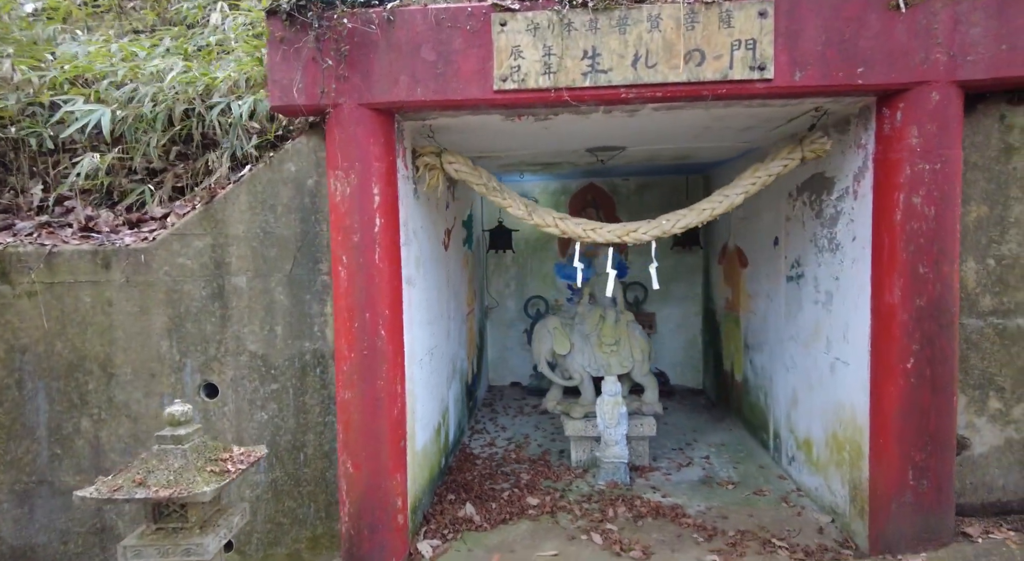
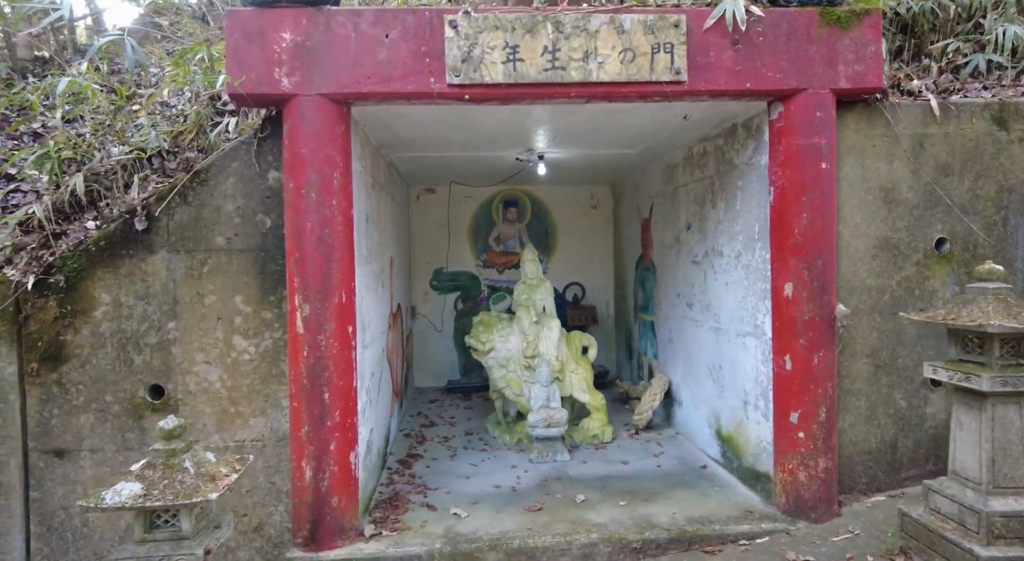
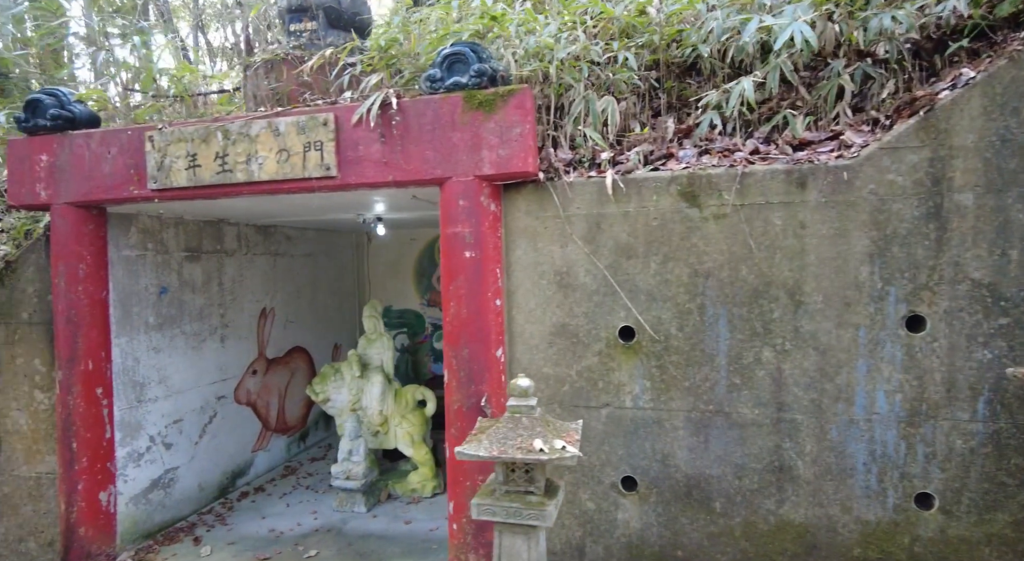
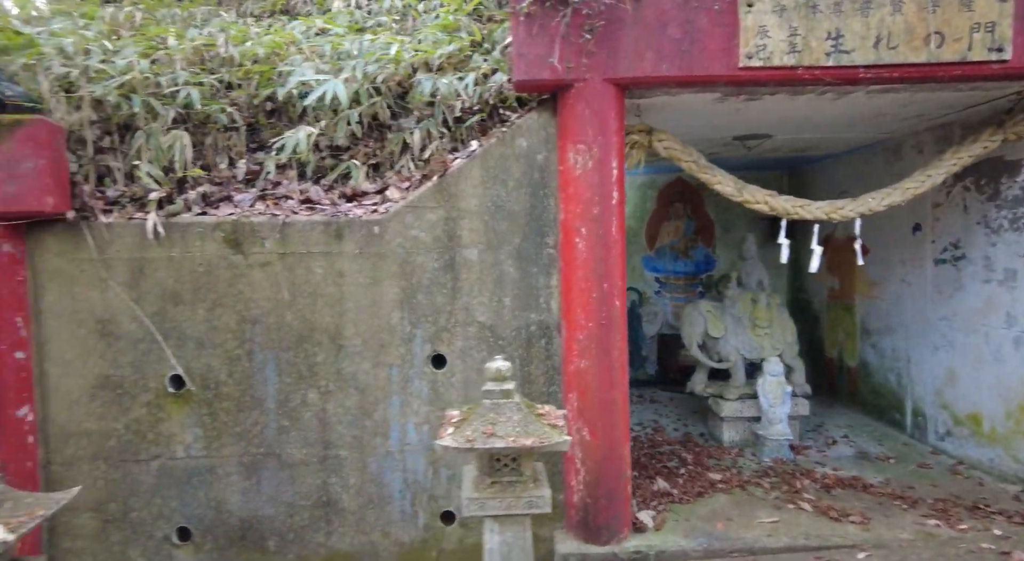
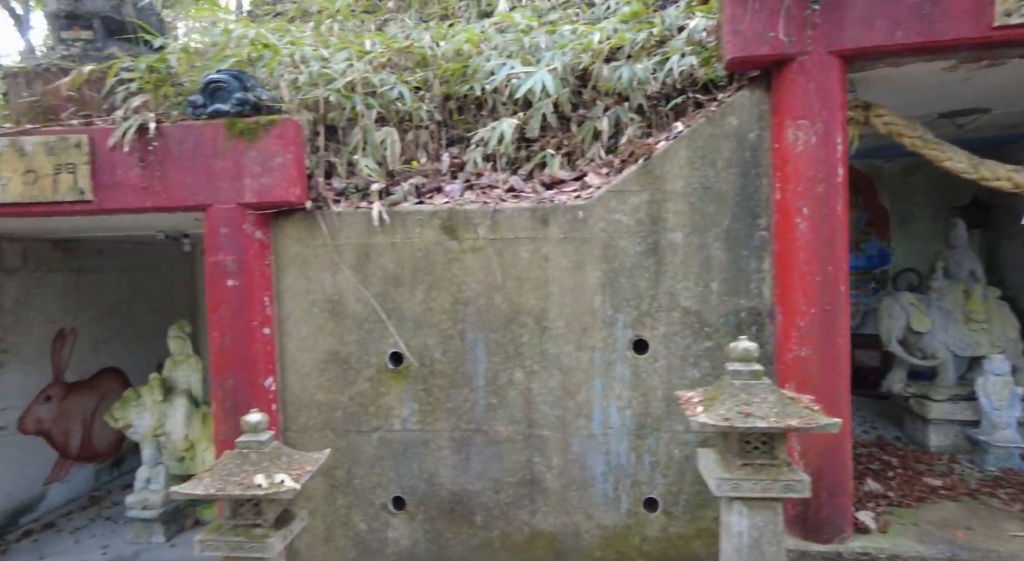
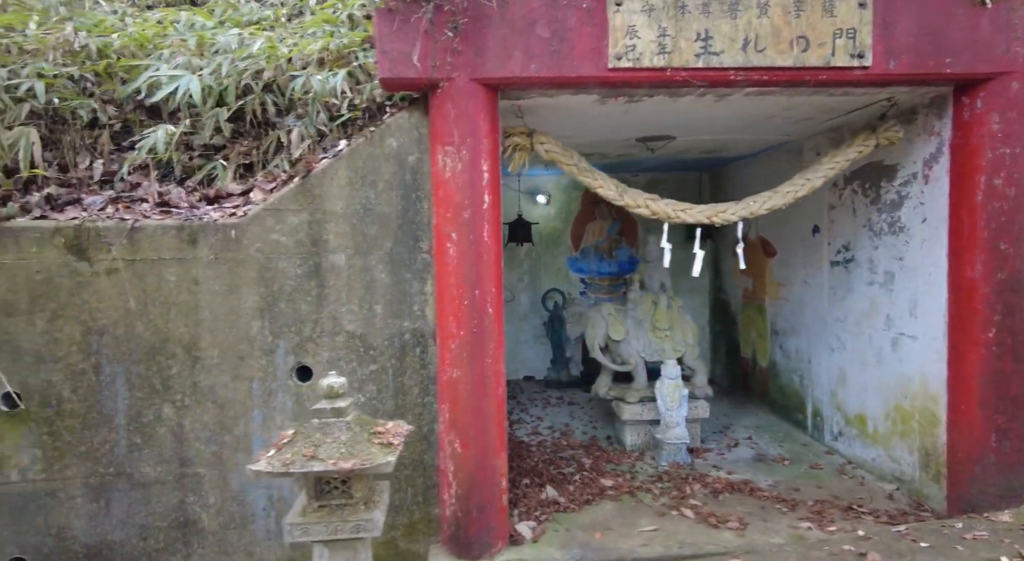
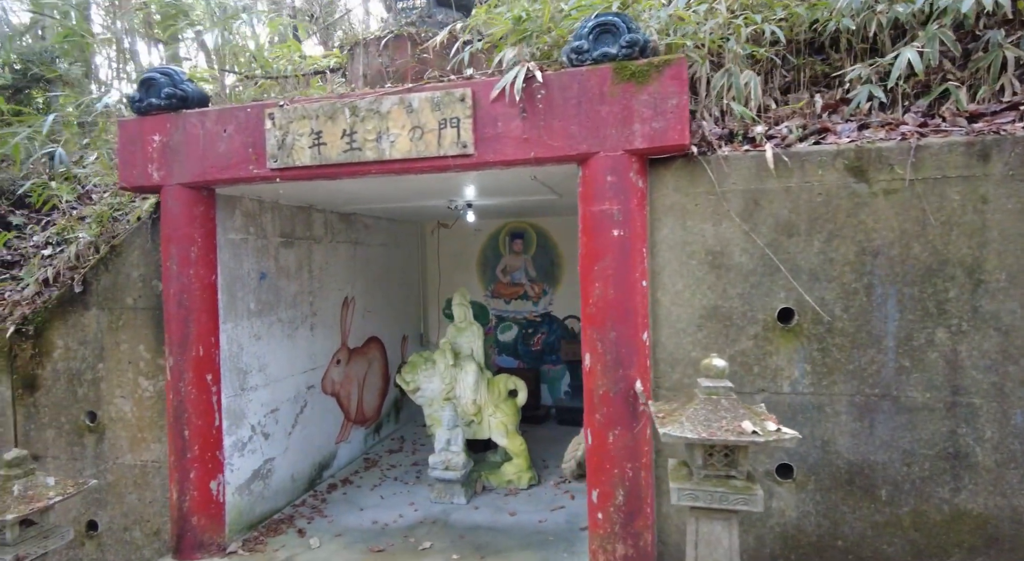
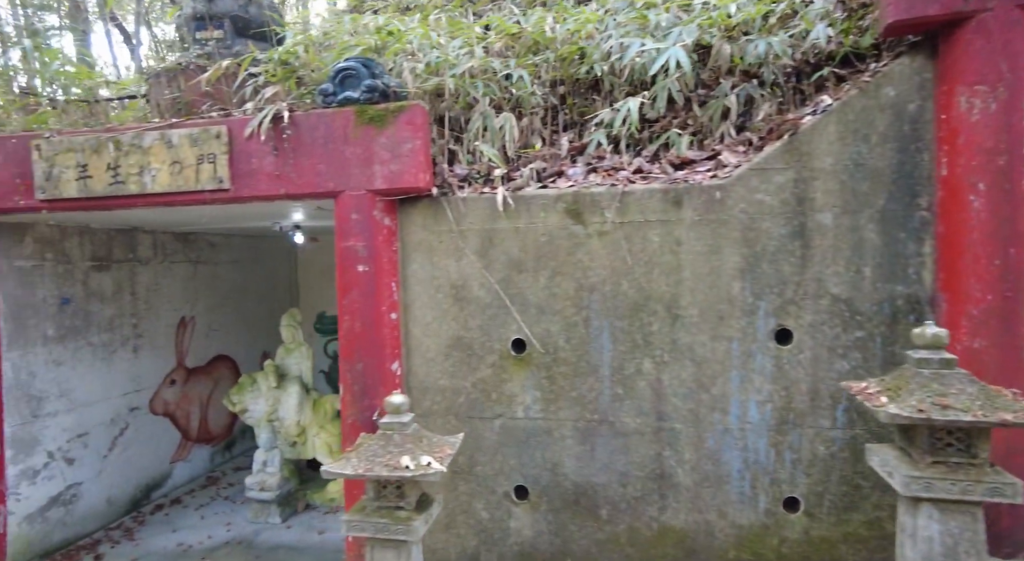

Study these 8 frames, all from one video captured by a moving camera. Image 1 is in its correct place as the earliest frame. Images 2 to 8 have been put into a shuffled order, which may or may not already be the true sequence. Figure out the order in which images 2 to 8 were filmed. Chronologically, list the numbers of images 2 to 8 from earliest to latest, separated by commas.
6, 4, 5, 8, 3, 7, 2
